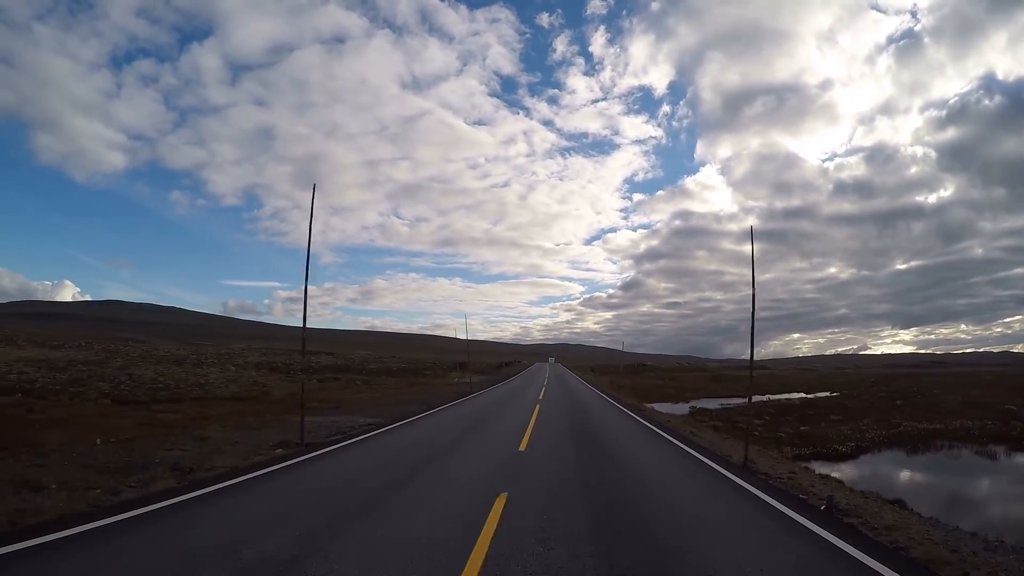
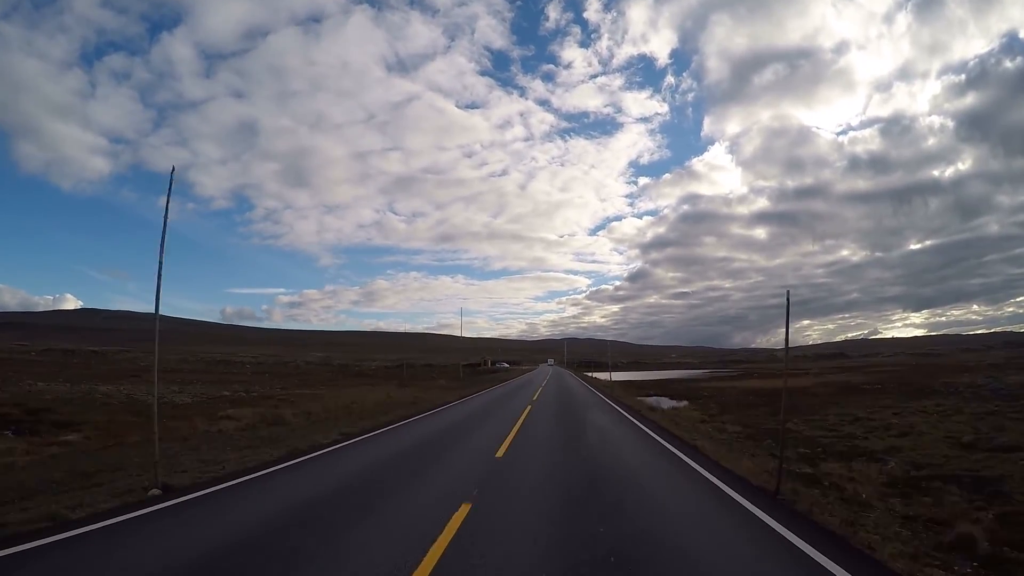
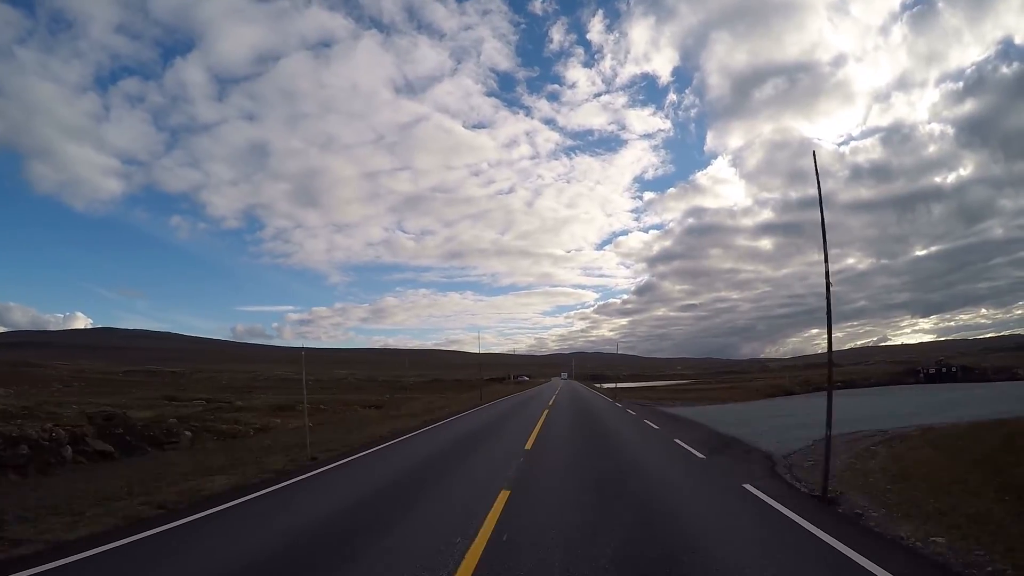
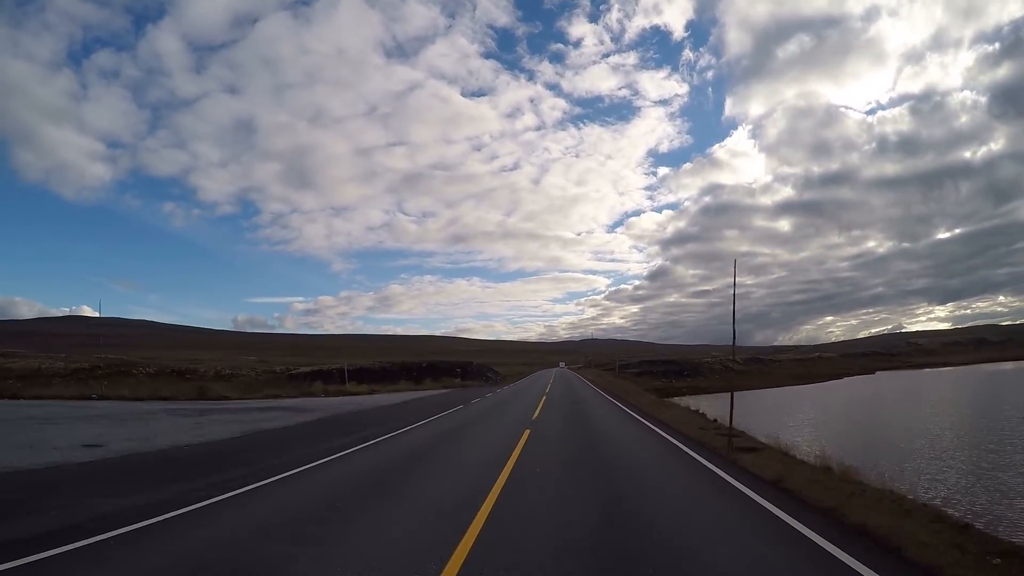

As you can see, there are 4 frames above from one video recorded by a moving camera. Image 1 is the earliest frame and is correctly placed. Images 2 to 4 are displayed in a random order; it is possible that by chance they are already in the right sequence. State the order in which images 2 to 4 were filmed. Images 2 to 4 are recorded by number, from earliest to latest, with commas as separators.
3, 2, 4
